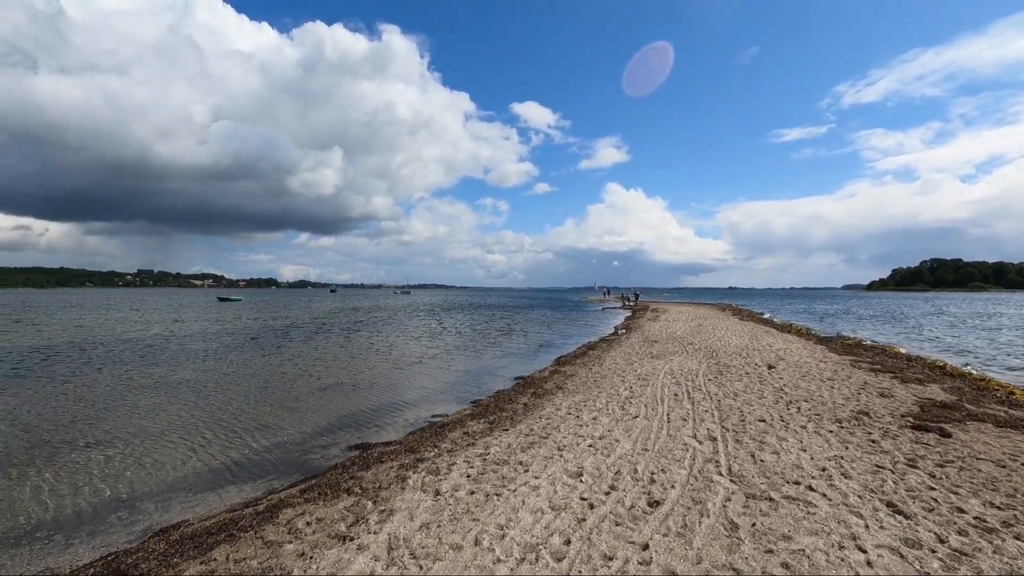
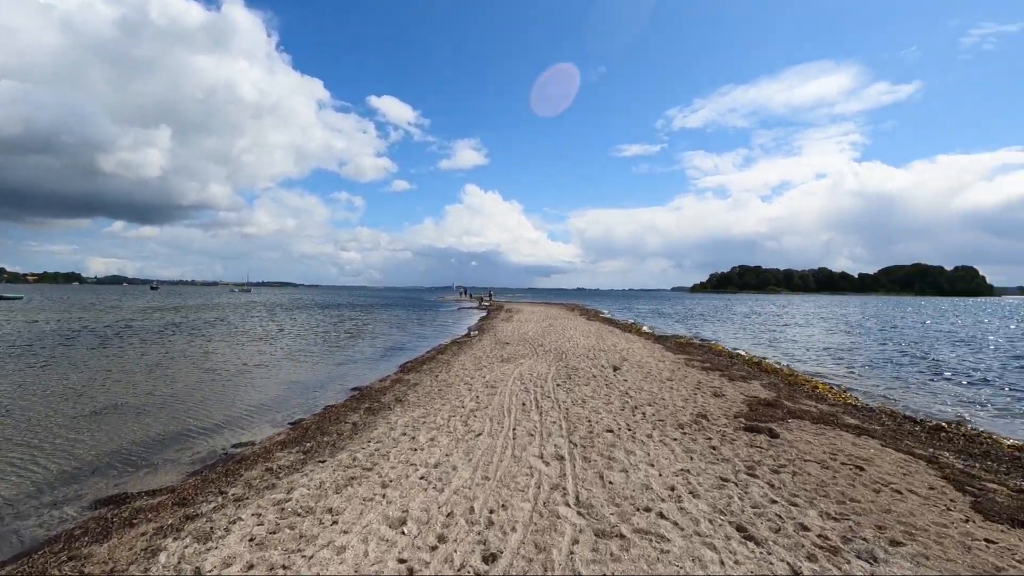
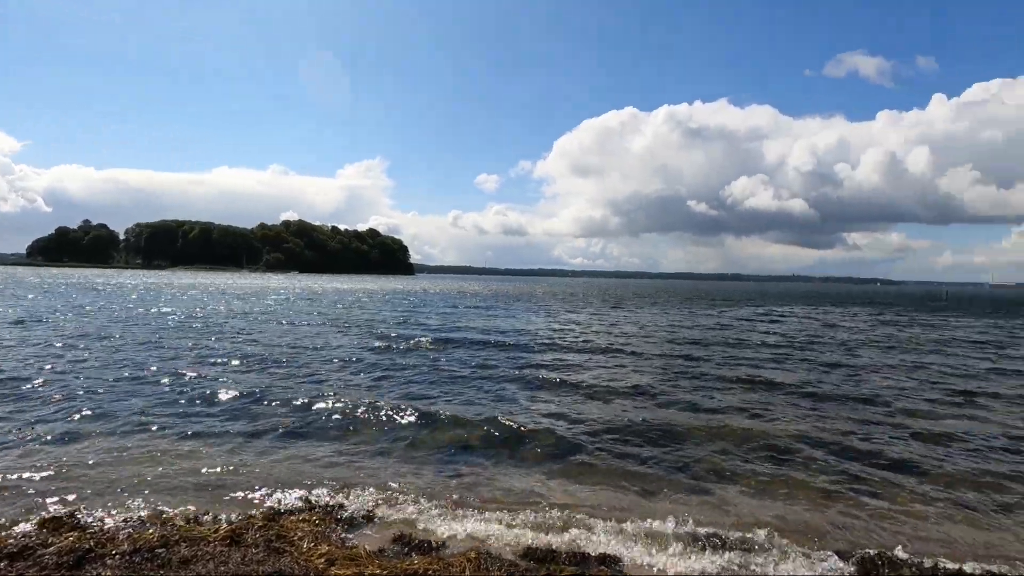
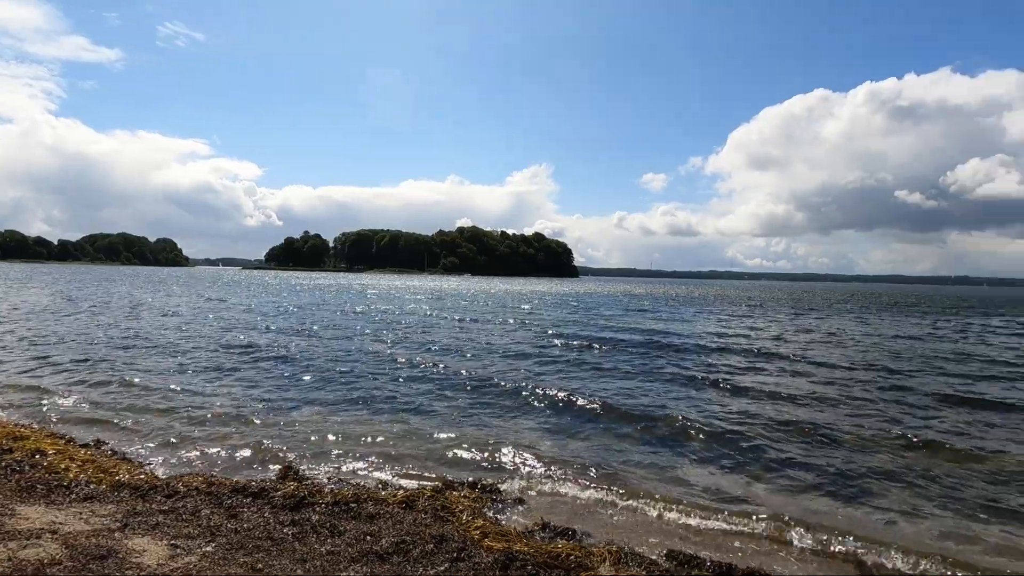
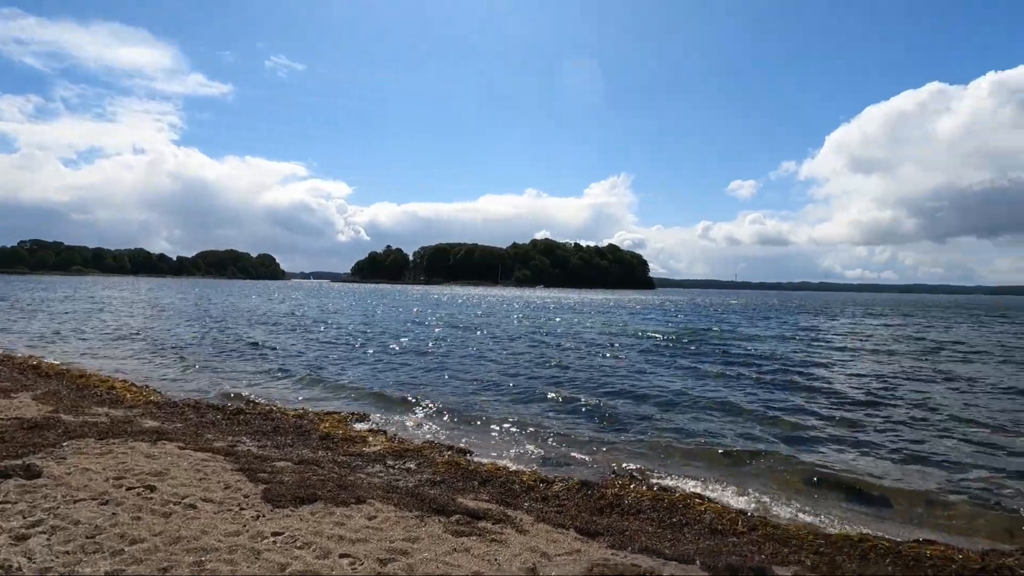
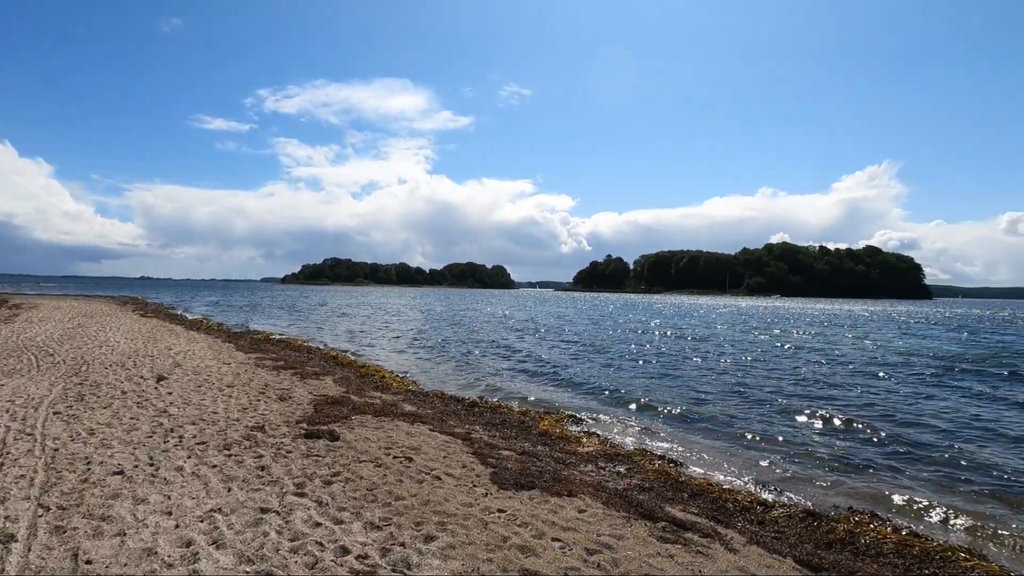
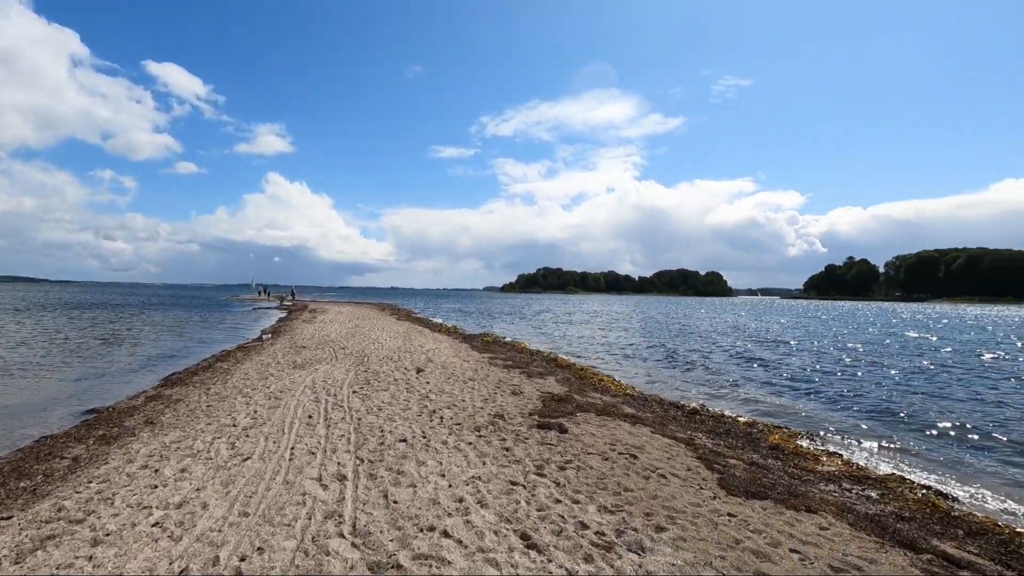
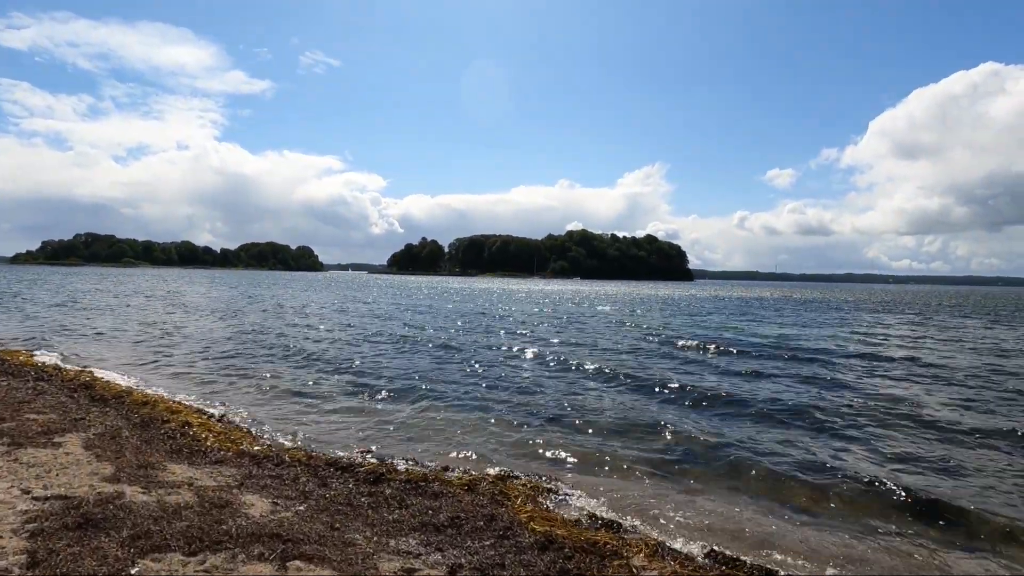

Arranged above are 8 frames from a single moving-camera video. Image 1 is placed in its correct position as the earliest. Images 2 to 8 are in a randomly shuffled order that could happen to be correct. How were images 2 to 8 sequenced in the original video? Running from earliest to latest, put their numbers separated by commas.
2, 7, 6, 5, 8, 4, 3
